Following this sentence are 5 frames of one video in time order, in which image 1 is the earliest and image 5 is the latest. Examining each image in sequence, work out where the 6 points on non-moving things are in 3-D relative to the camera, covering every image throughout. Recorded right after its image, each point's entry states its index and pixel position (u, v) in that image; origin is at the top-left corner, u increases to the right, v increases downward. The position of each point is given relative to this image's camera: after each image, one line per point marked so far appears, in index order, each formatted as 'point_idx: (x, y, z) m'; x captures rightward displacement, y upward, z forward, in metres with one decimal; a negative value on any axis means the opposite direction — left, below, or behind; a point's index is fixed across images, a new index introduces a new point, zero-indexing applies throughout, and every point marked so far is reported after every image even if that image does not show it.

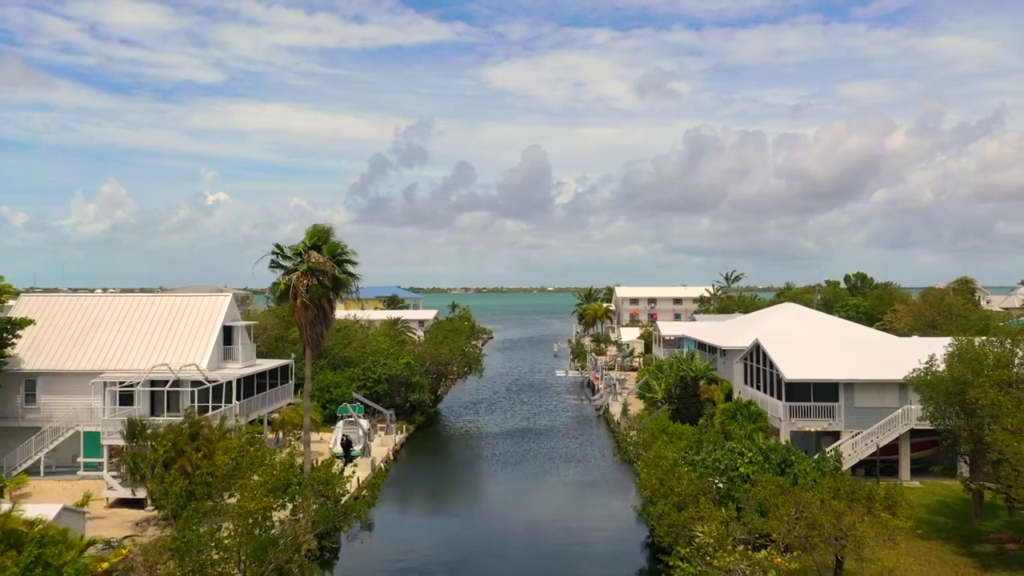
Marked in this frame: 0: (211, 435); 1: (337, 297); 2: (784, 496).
0: (-7.3, -3.6, +19.7) m
1: (-4.2, -0.2, +19.2) m
2: (+5.1, -3.9, +15.1) m
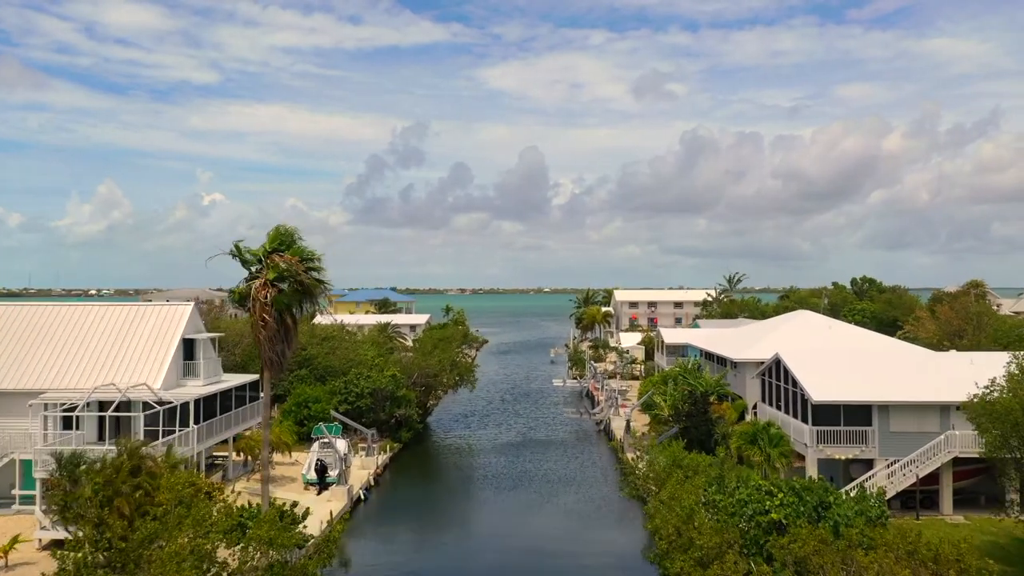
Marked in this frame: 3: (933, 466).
0: (-7.5, -3.8, +17.0) m
1: (-4.4, -0.5, +16.6) m
2: (+4.9, -4.1, +12.5) m
3: (+10.3, -4.4, +19.8) m
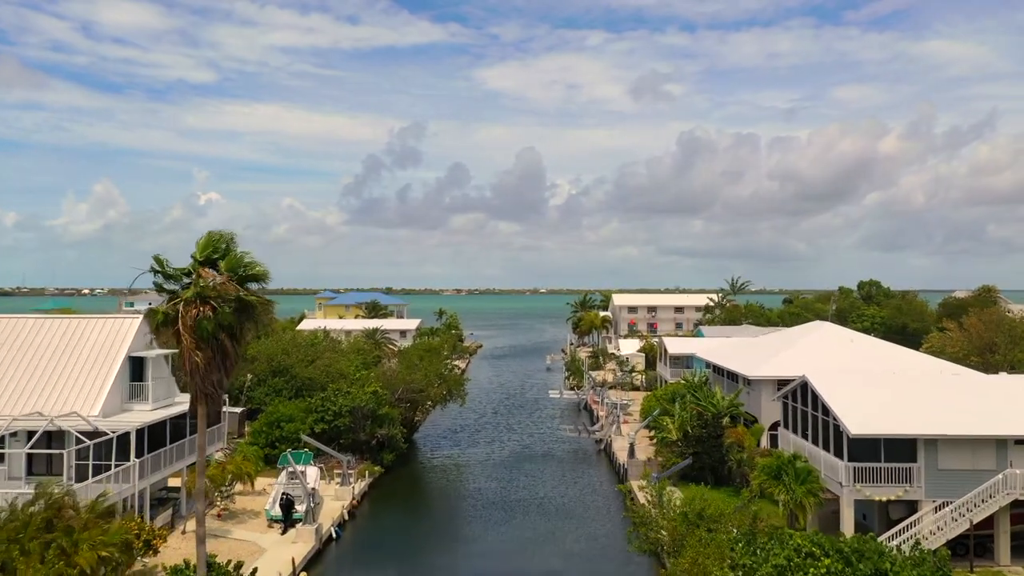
0: (-7.7, -4.1, +14.2) m
1: (-4.6, -0.8, +13.8) m
2: (+4.7, -4.4, +9.7) m
3: (+10.1, -4.7, +17.1) m
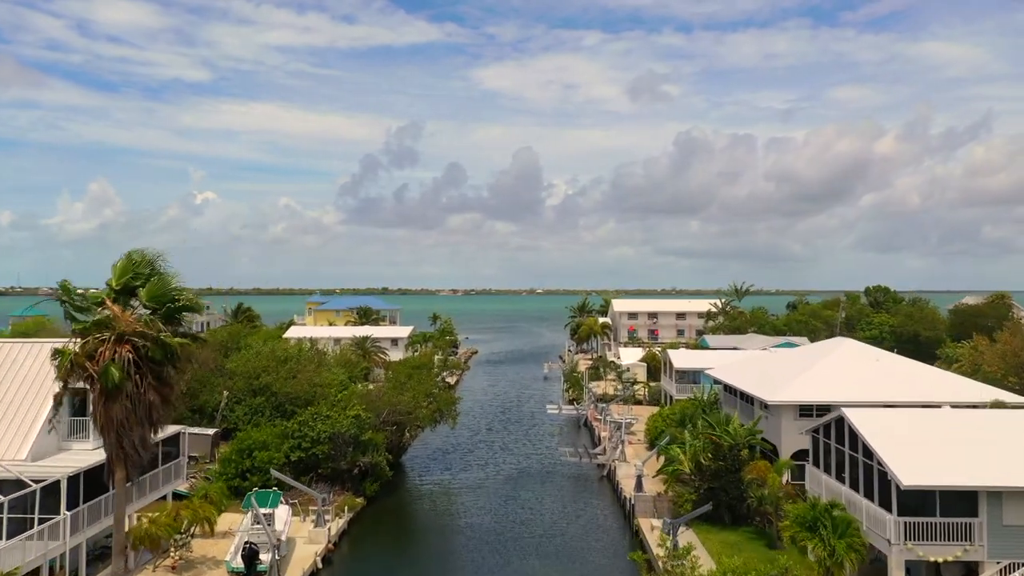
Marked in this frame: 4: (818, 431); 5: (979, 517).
0: (-7.8, -4.6, +11.6) m
1: (-4.7, -1.2, +11.2) m
2: (+4.6, -4.9, +7.2) m
3: (+10.0, -5.2, +14.6) m
4: (+7.4, -3.4, +19.6) m
5: (+8.9, -4.4, +15.4) m
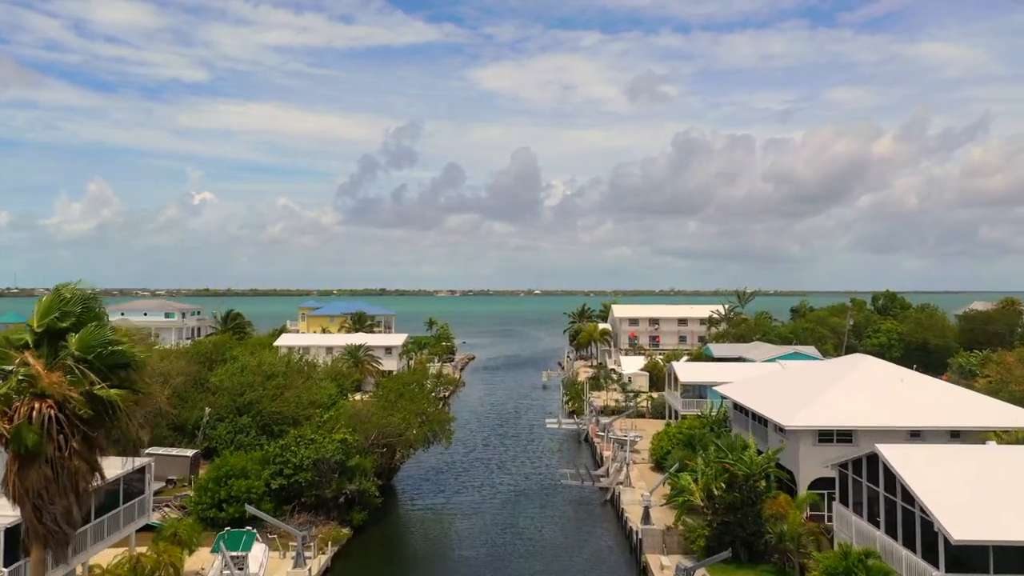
0: (-7.9, -5.0, +9.8) m
1: (-4.7, -1.7, +9.4) m
2: (+4.6, -5.4, +5.3) m
3: (+9.9, -5.7, +12.8) m
4: (+7.3, -3.9, +17.8) m
5: (+8.8, -4.8, +13.6) m
